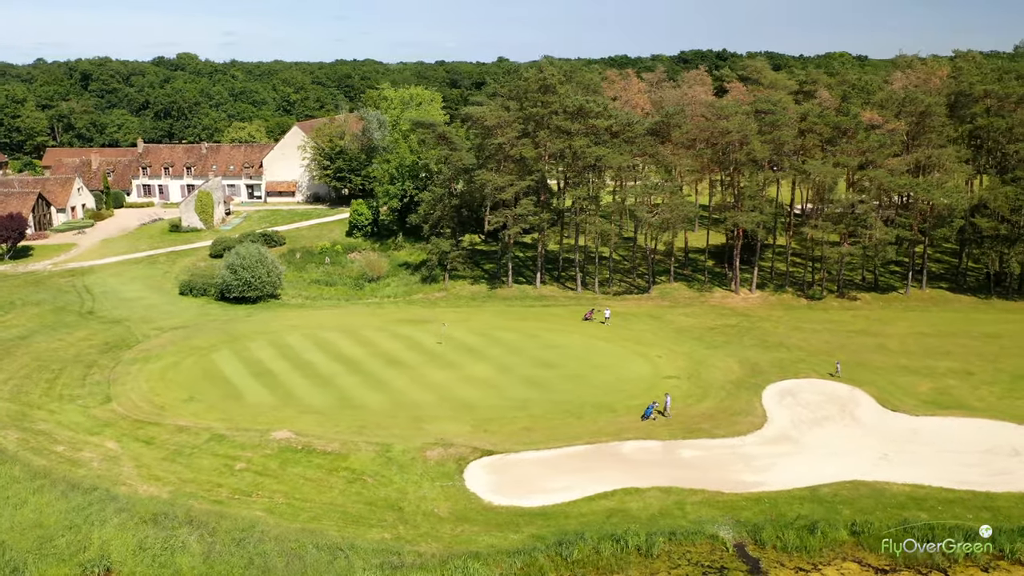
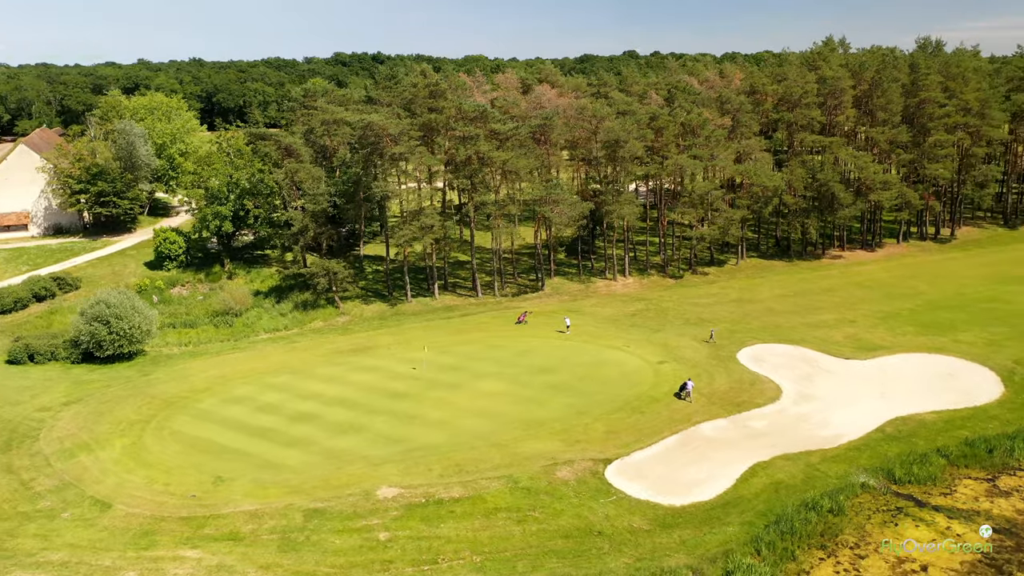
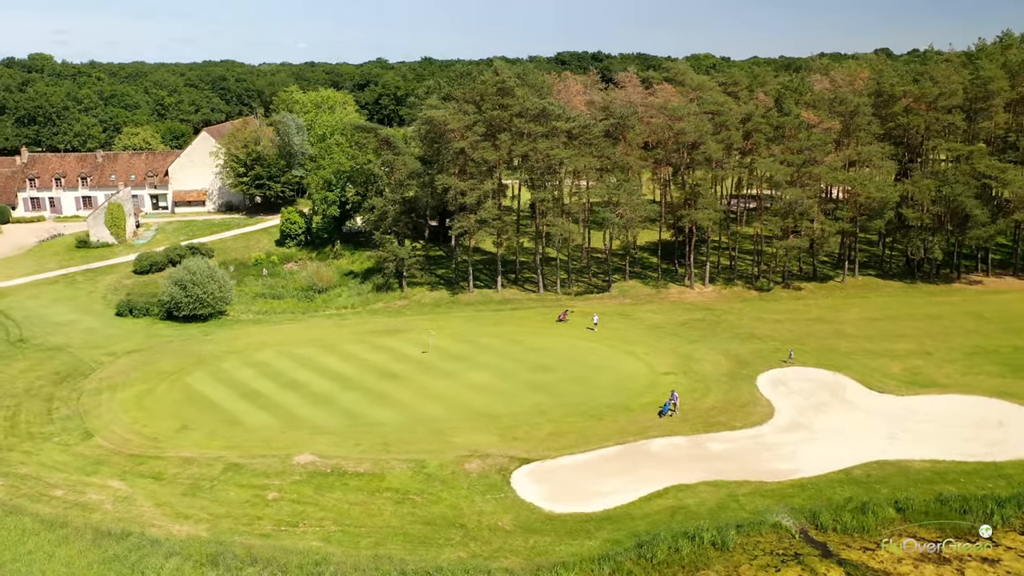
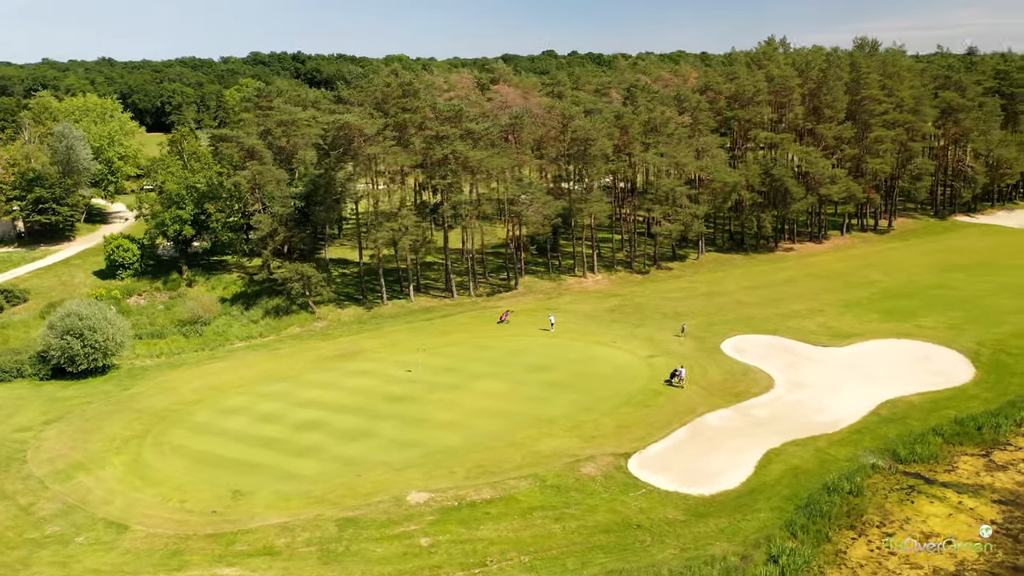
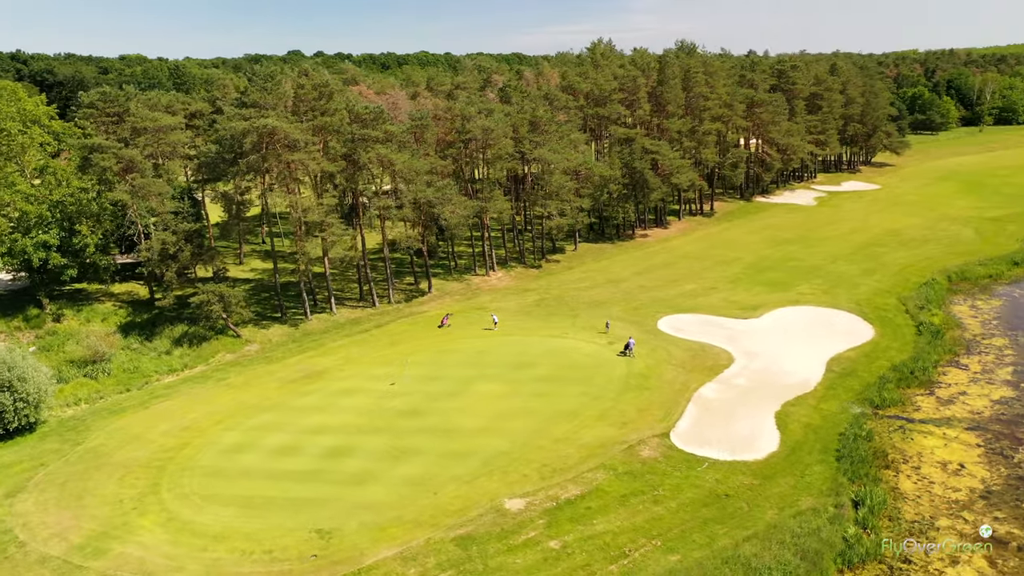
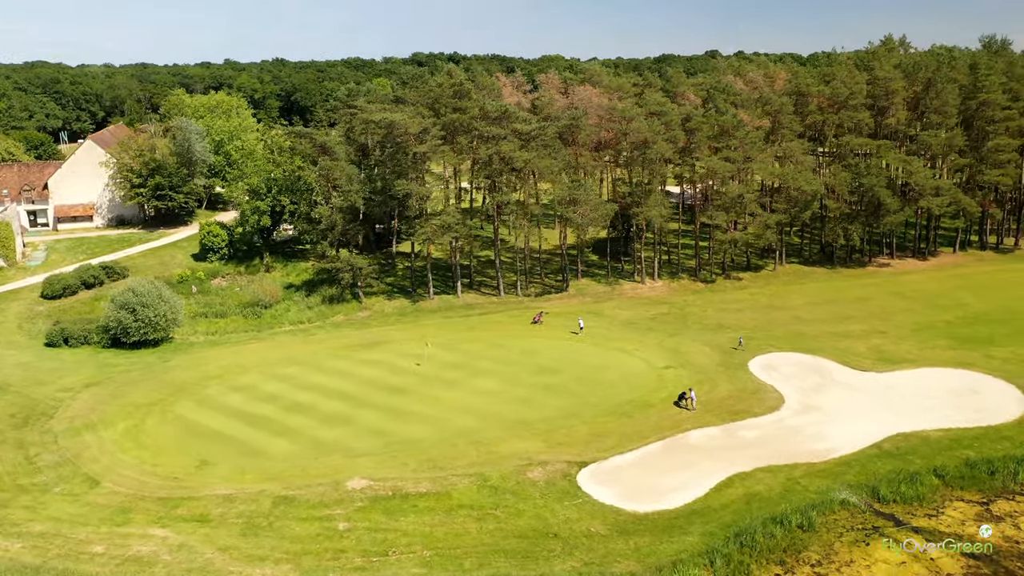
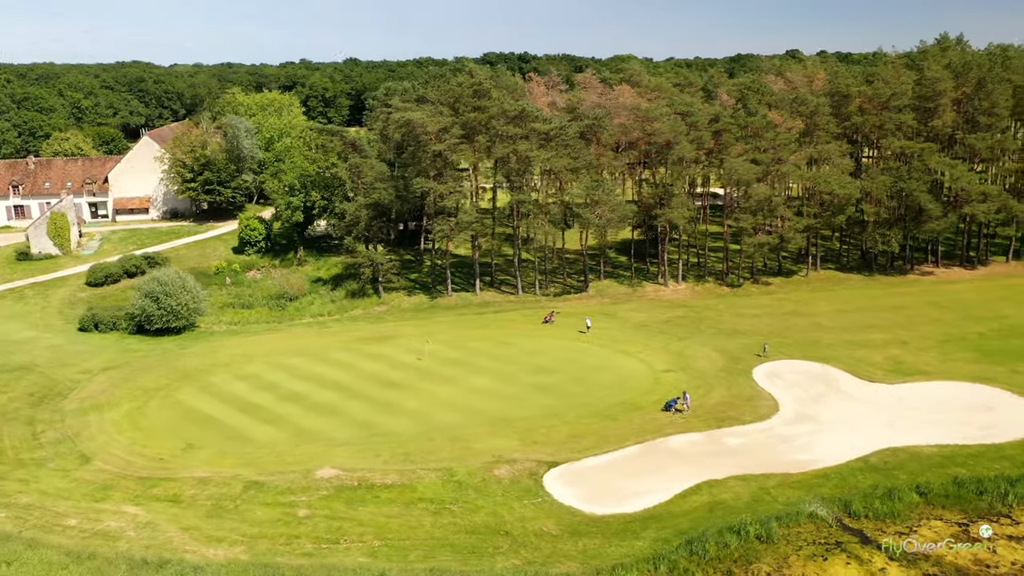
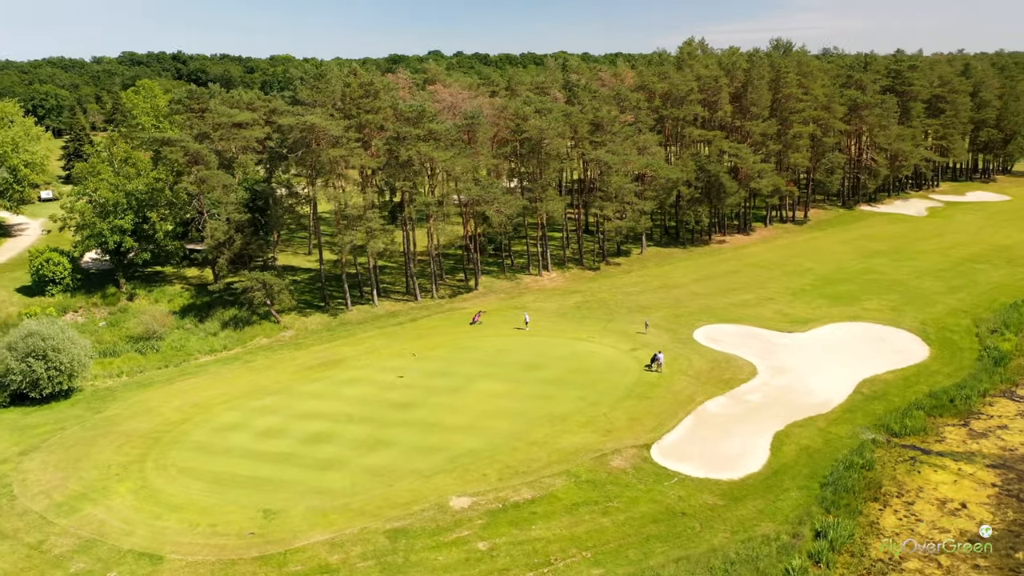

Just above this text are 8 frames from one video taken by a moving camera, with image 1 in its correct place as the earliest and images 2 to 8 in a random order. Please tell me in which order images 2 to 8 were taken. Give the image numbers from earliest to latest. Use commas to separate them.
3, 7, 6, 2, 4, 8, 5
